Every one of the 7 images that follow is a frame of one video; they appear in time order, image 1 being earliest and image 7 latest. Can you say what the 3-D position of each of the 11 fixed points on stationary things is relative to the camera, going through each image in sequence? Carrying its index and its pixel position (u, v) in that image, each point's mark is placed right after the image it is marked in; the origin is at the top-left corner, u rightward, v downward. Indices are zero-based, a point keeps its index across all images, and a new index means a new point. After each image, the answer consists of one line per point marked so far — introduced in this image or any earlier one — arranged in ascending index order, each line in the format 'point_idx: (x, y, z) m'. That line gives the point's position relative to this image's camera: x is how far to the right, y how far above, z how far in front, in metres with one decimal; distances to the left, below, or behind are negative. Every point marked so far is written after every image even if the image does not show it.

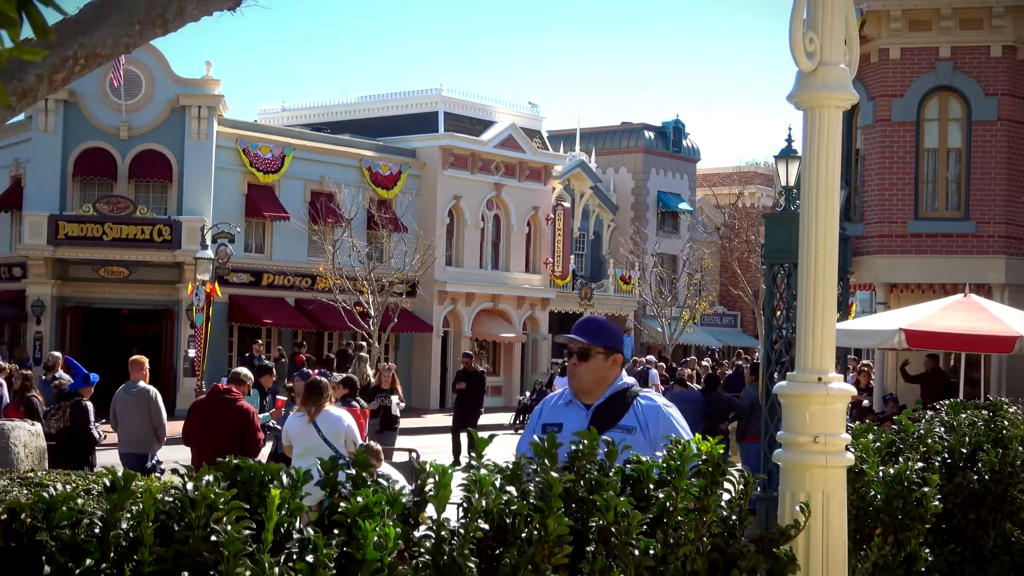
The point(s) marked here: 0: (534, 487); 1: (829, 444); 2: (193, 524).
0: (+0.1, -0.7, +2.8) m
1: (+1.3, -0.6, +3.0) m
2: (-1.1, -0.8, +2.6) m
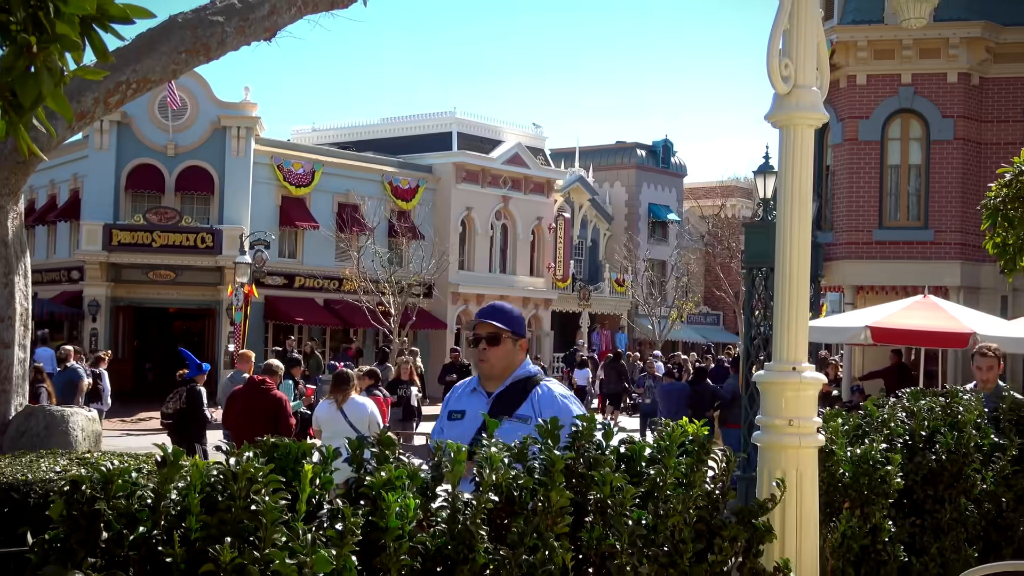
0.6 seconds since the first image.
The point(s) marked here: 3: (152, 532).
0: (+0.1, -0.7, +3.1) m
1: (+1.3, -0.6, +3.3) m
2: (-1.1, -0.8, +2.9) m
3: (-1.5, -1.0, +2.9) m
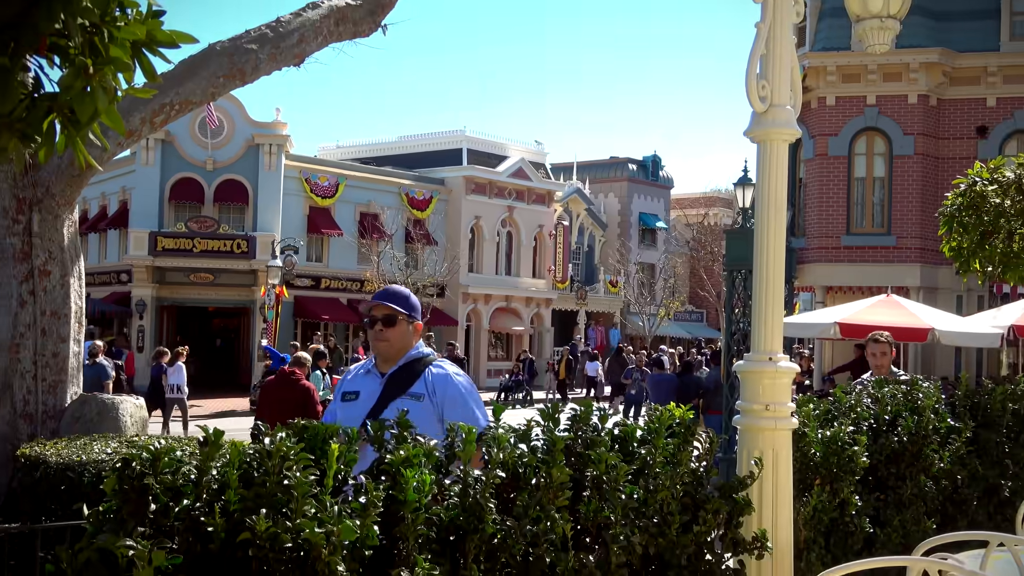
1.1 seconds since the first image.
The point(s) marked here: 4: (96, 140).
0: (+0.1, -0.7, +3.5) m
1: (+1.4, -0.6, +3.7) m
2: (-1.1, -0.8, +3.2) m
3: (-1.4, -1.0, +3.2) m
4: (-2.0, +0.7, +3.4) m
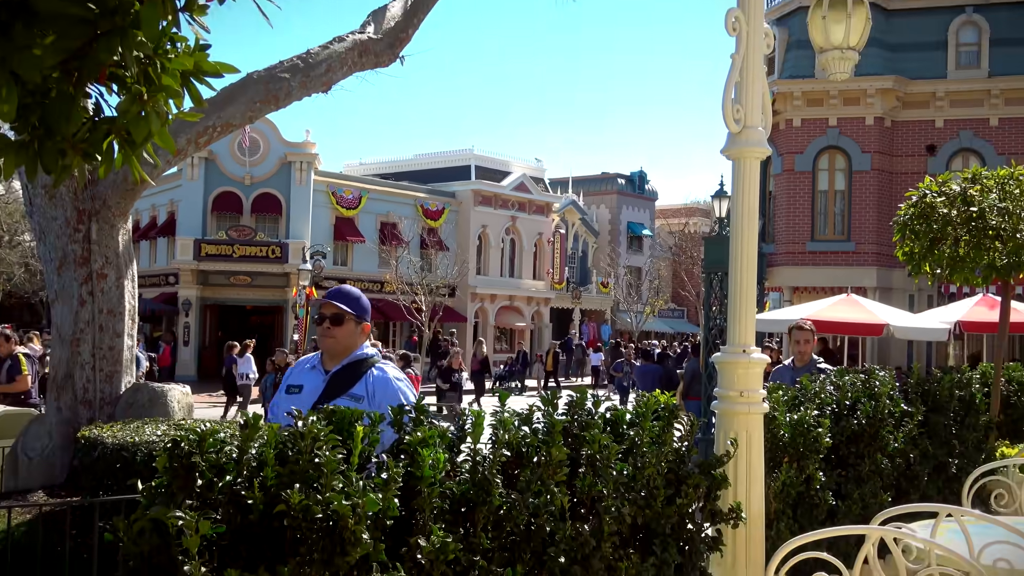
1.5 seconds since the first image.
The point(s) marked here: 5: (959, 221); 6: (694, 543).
0: (+0.2, -0.7, +4.0) m
1: (+1.4, -0.6, +4.2) m
2: (-1.1, -0.8, +3.7) m
3: (-1.4, -1.0, +3.6) m
4: (-2.0, +0.7, +3.9) m
5: (+4.6, +0.8, +7.9) m
6: (+1.0, -1.4, +4.0) m
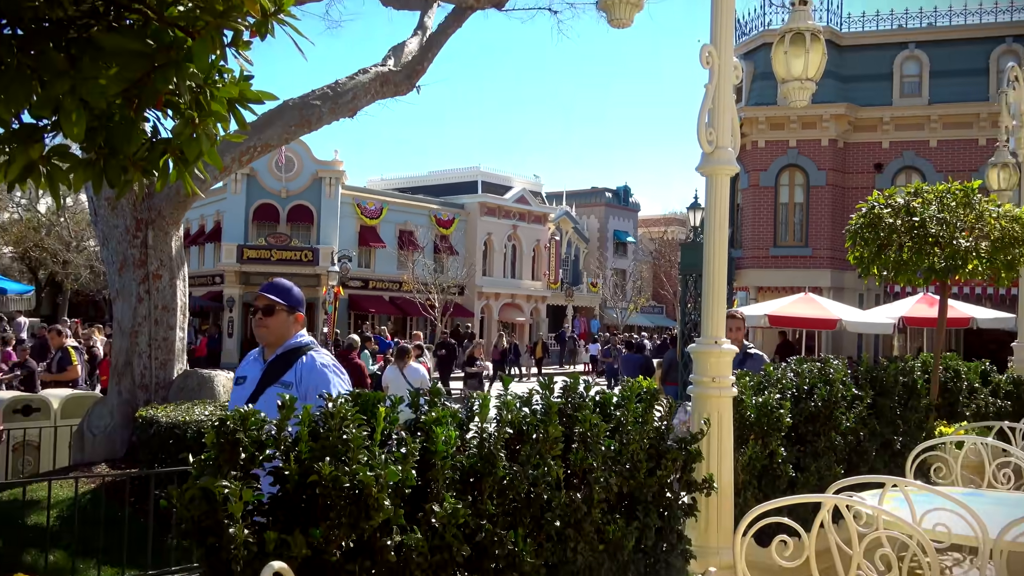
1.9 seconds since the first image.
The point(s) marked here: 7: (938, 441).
0: (+0.2, -0.7, +4.6) m
1: (+1.4, -0.6, +4.8) m
2: (-1.0, -0.8, +4.3) m
3: (-1.4, -1.0, +4.2) m
4: (-1.9, +0.7, +4.5) m
5: (+4.6, +0.7, +8.6) m
6: (+1.0, -1.4, +4.6) m
7: (+2.9, -1.0, +4.9) m
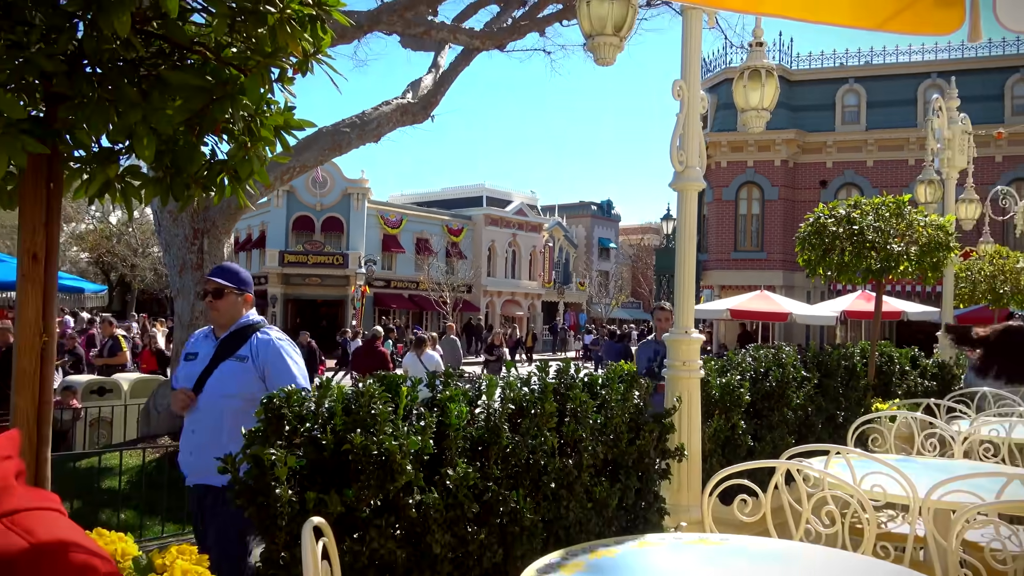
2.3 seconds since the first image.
0: (+0.2, -0.7, +5.4) m
1: (+1.4, -0.6, +5.6) m
2: (-1.0, -0.8, +5.1) m
3: (-1.4, -1.0, +5.0) m
4: (-1.9, +0.7, +5.3) m
5: (+4.5, +0.7, +9.5) m
6: (+1.0, -1.4, +5.4) m
7: (+2.9, -1.0, +5.7) m
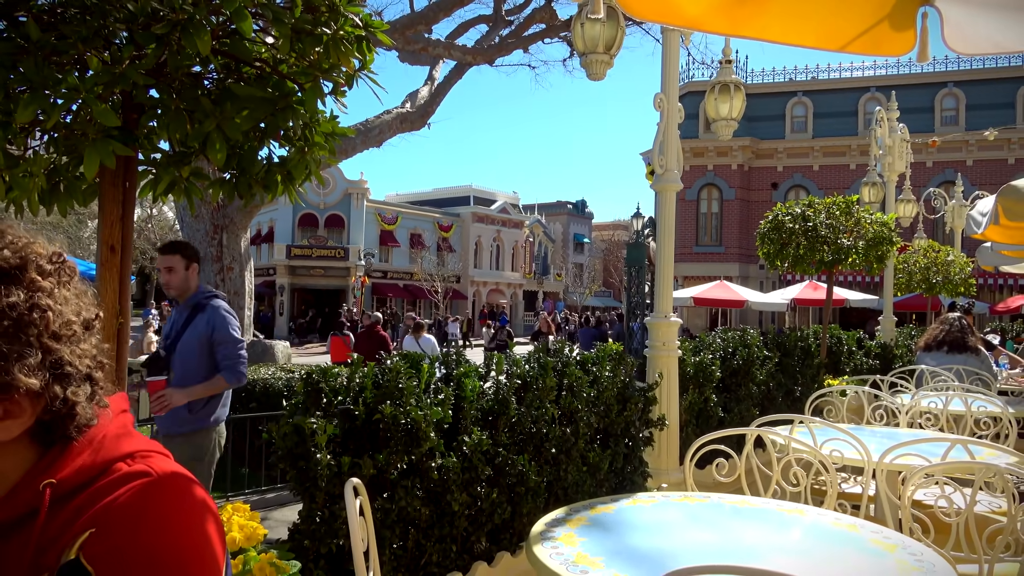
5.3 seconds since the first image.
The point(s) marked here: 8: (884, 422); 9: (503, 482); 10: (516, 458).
0: (+0.1, -0.6, +5.9) m
1: (+1.3, -0.5, +6.3) m
2: (-1.1, -0.7, +5.6) m
3: (-1.4, -0.9, +5.5) m
4: (-2.0, +0.8, +5.8) m
5: (+4.2, +0.7, +10.3) m
6: (+1.0, -1.3, +6.0) m
7: (+2.8, -0.9, +6.4) m
8: (+3.4, -1.2, +6.5) m
9: (-0.1, -1.5, +5.3) m
10: (-0.1, -1.3, +5.5) m
